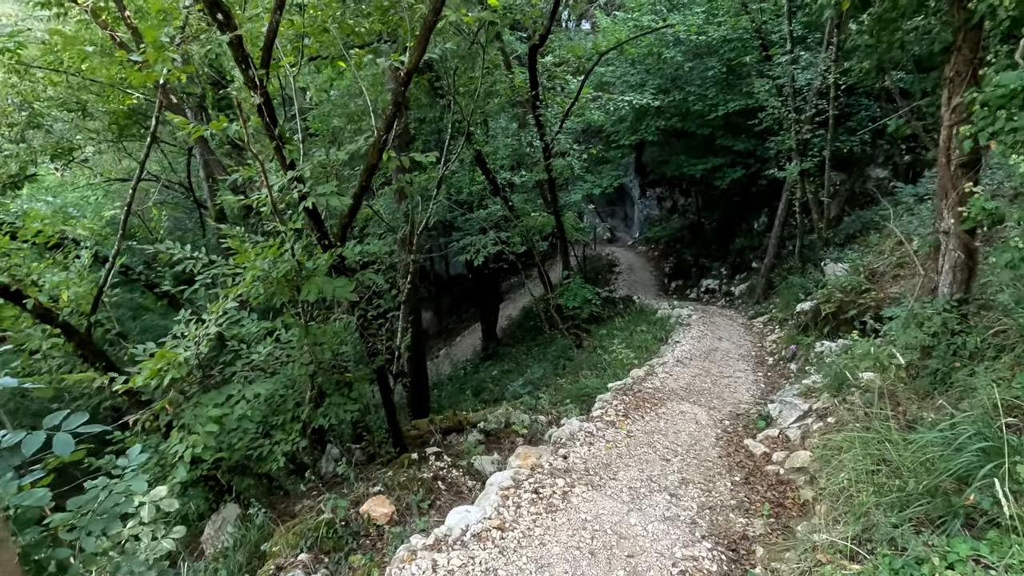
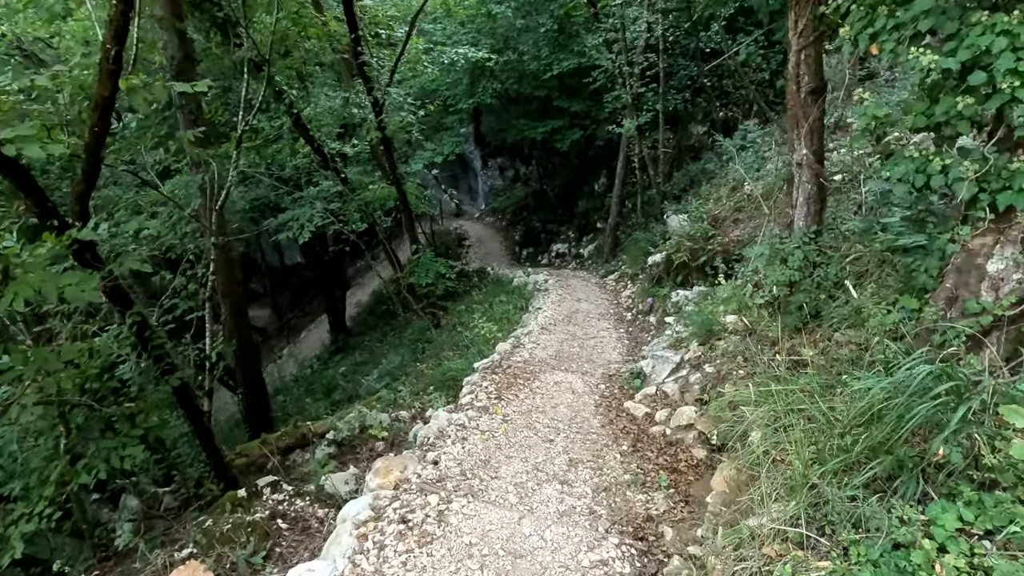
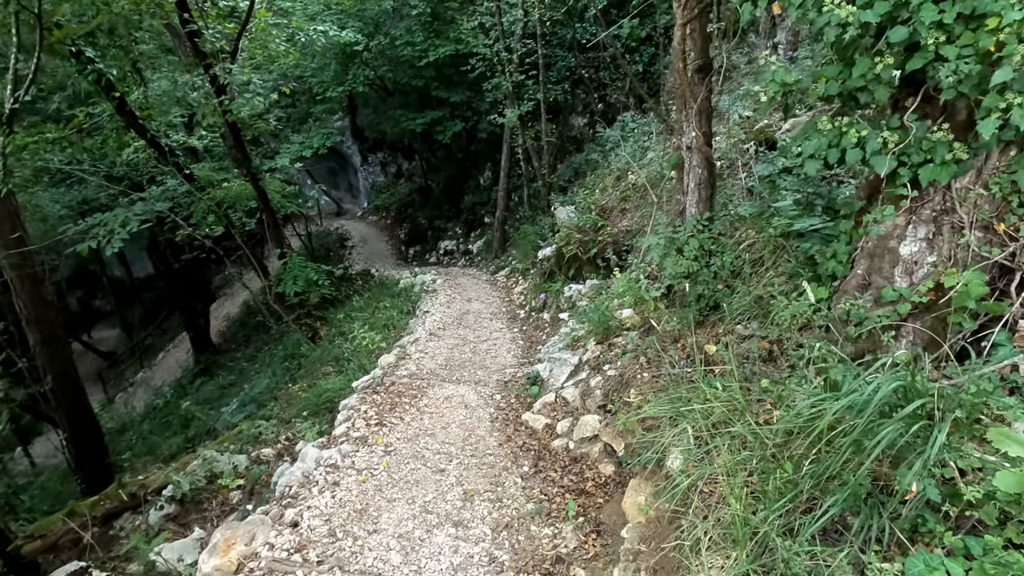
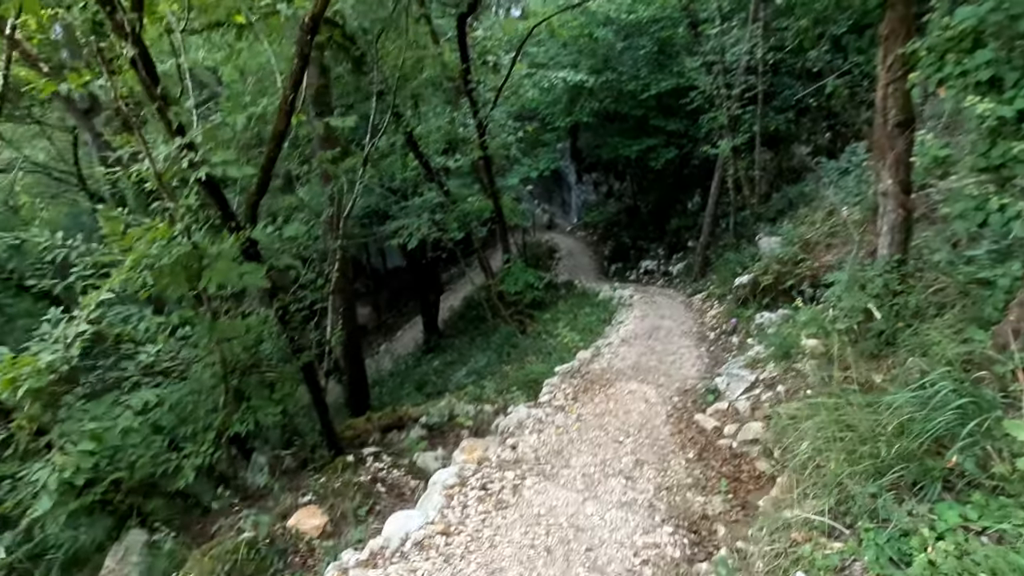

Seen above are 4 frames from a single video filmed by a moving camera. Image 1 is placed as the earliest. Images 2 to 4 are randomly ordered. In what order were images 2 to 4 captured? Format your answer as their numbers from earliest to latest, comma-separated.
4, 2, 3
